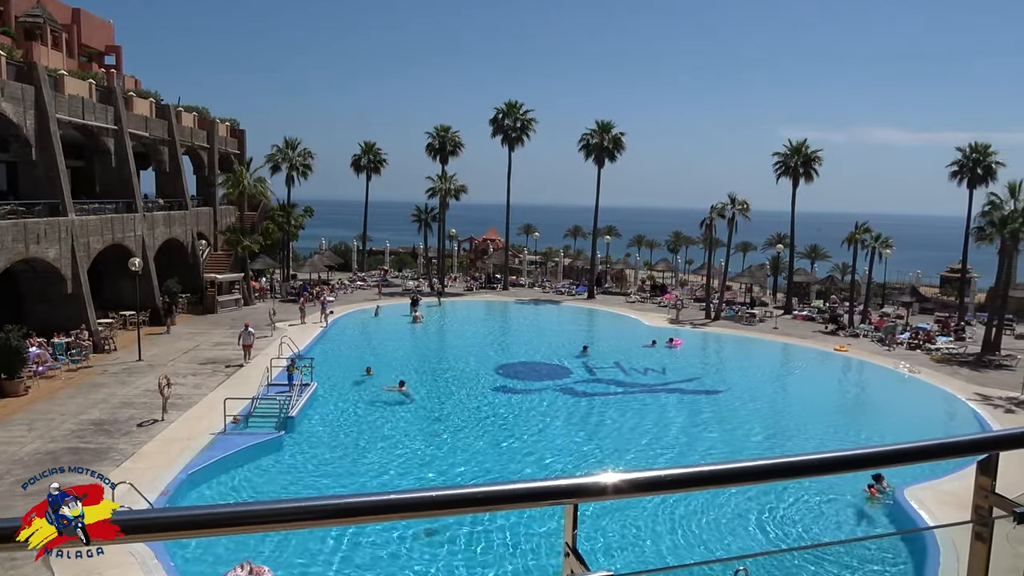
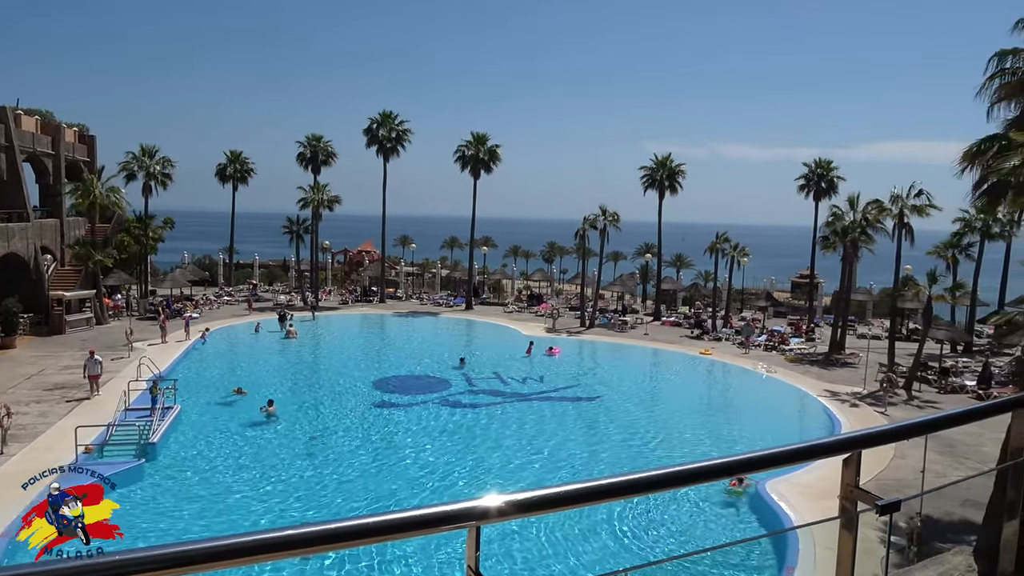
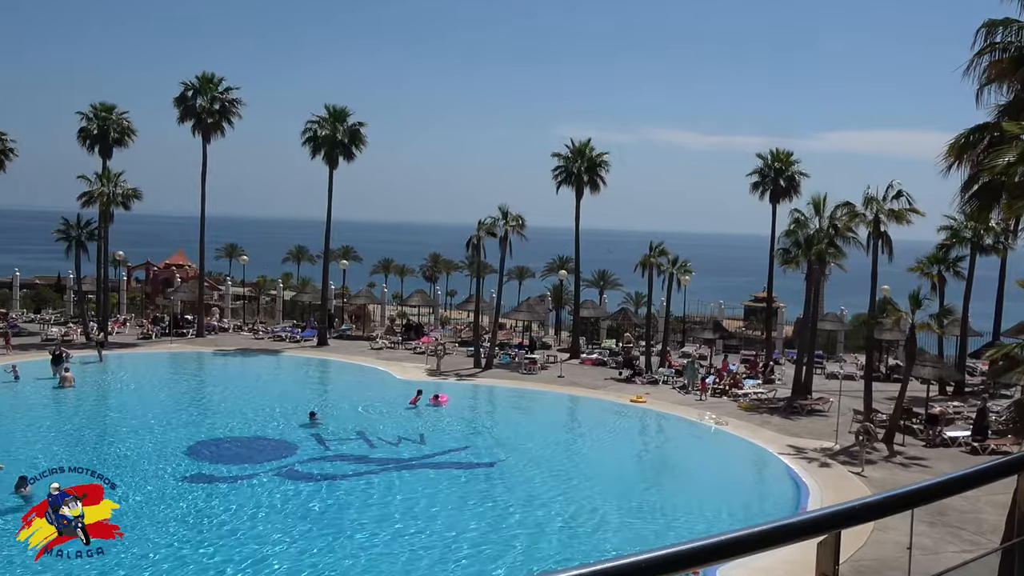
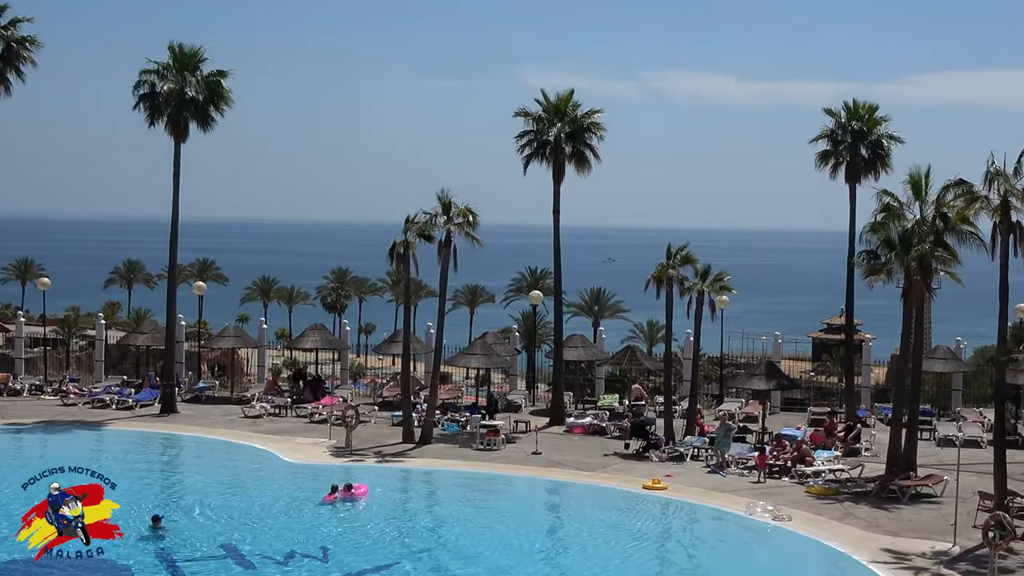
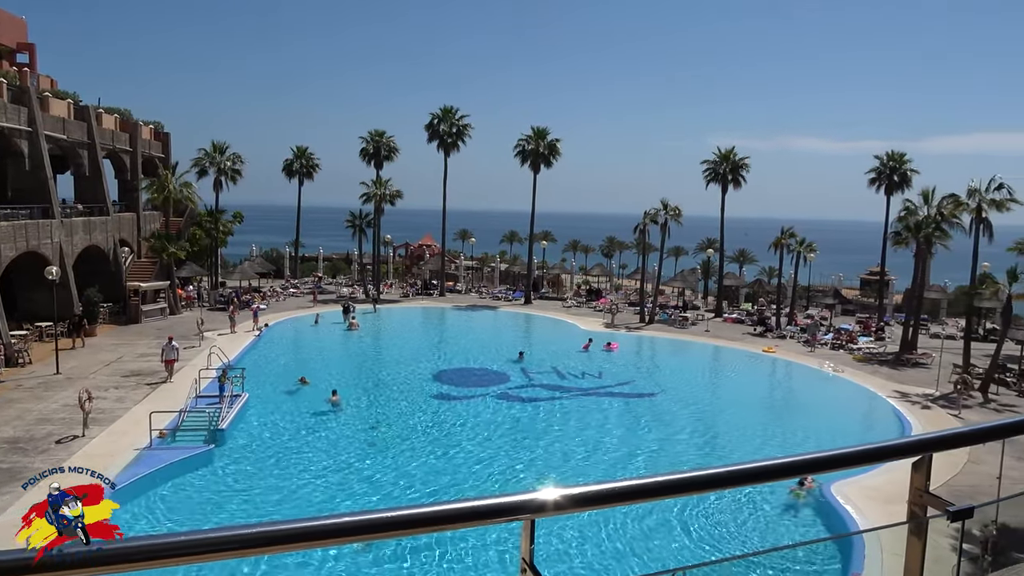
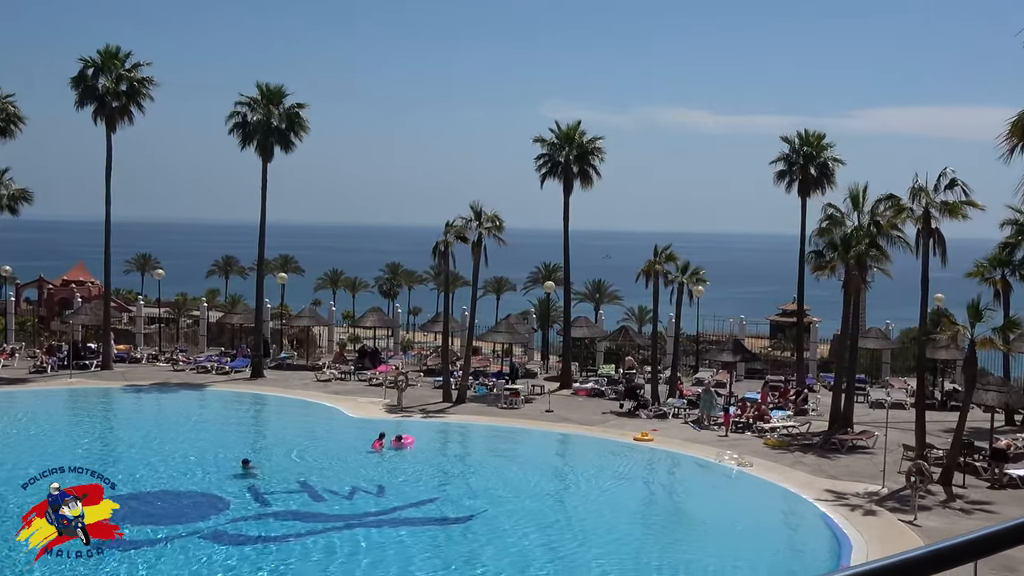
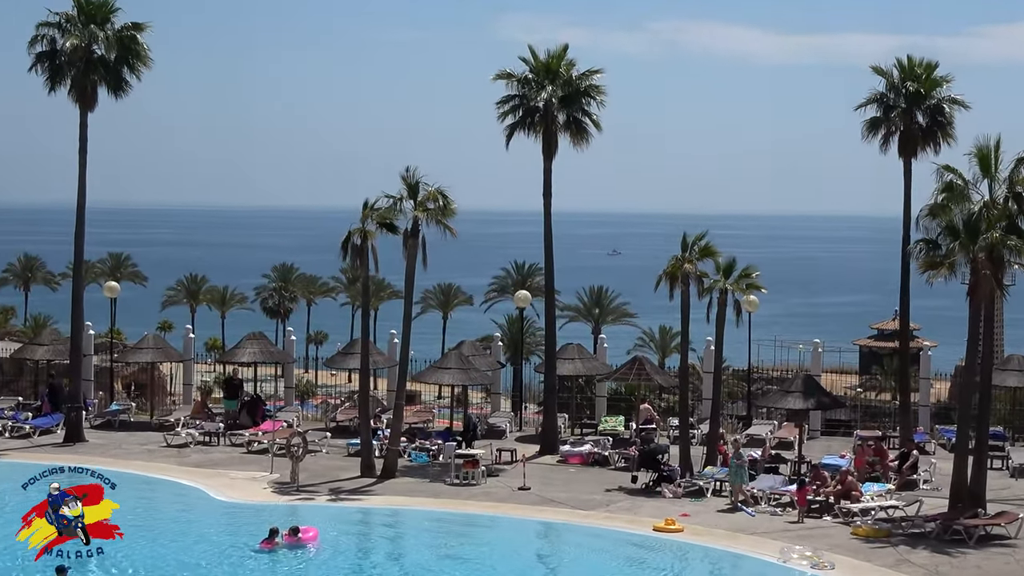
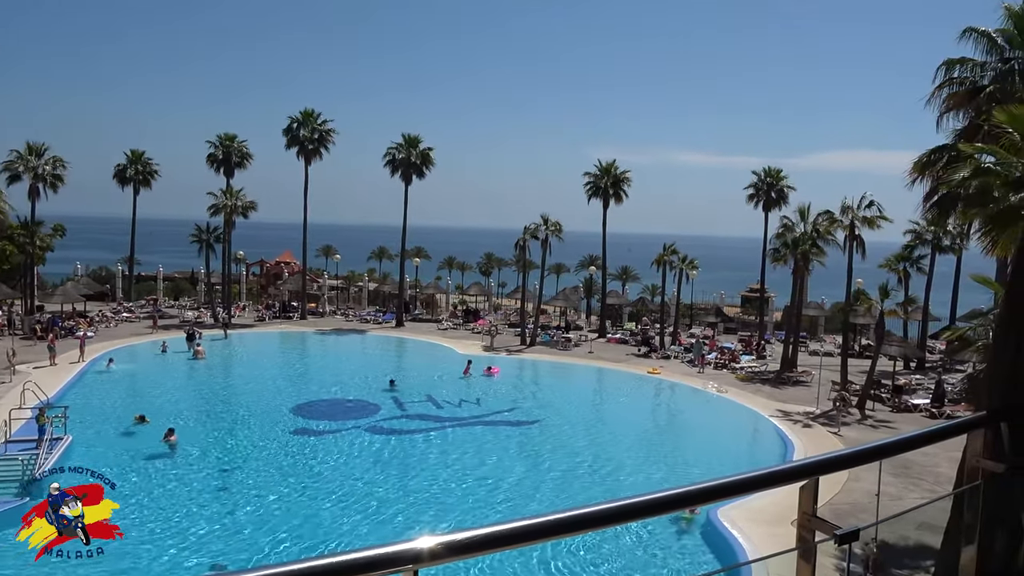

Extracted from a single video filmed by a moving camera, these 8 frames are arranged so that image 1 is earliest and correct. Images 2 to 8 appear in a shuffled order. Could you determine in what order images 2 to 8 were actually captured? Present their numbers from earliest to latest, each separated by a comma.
5, 2, 8, 3, 6, 4, 7
